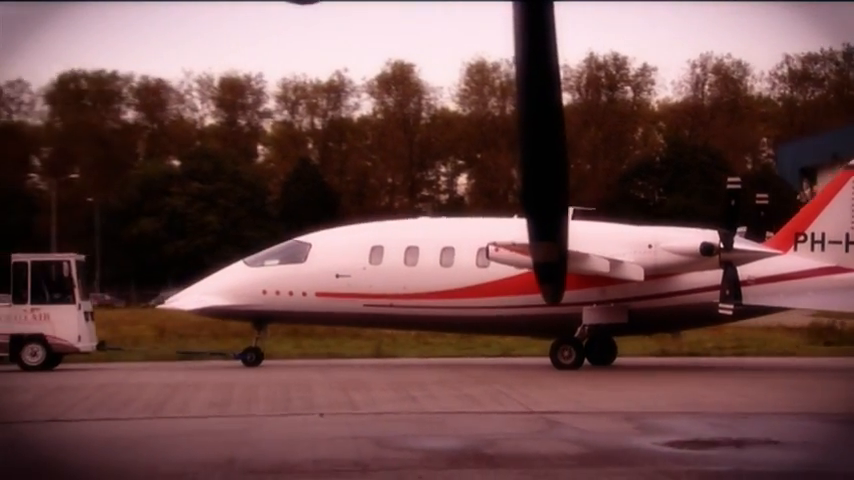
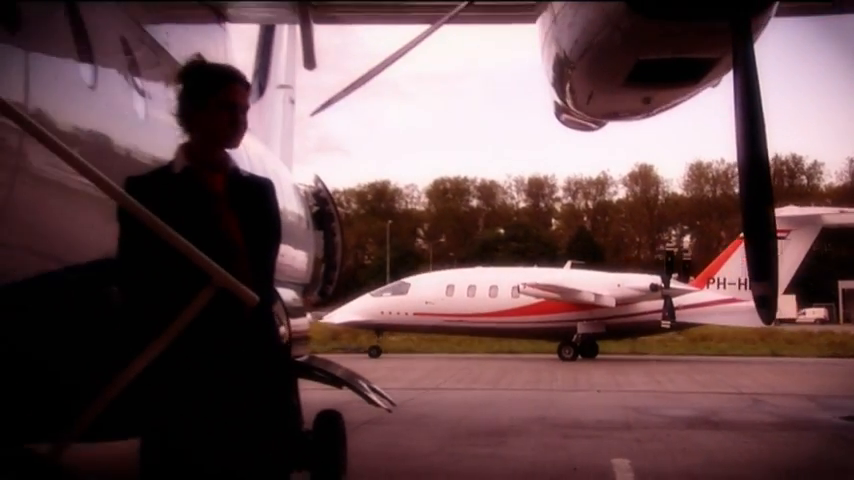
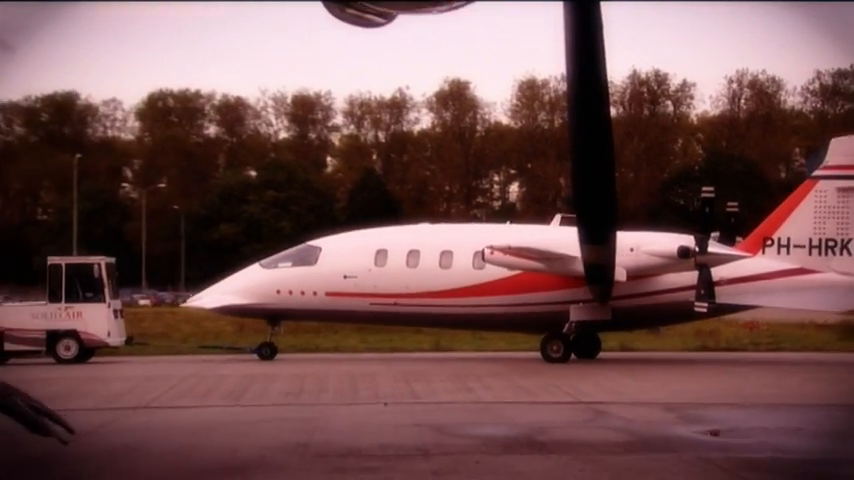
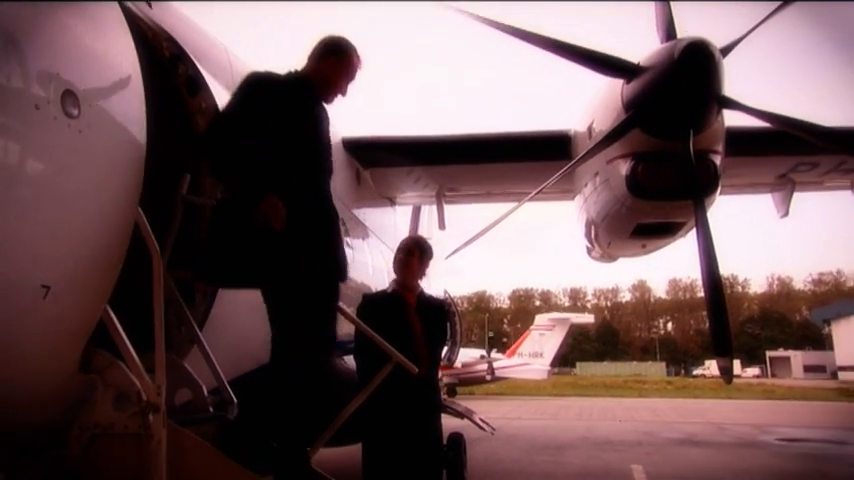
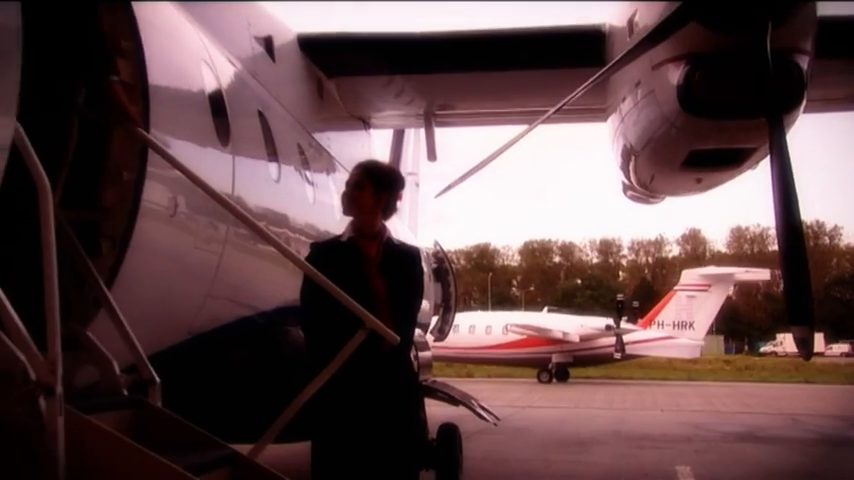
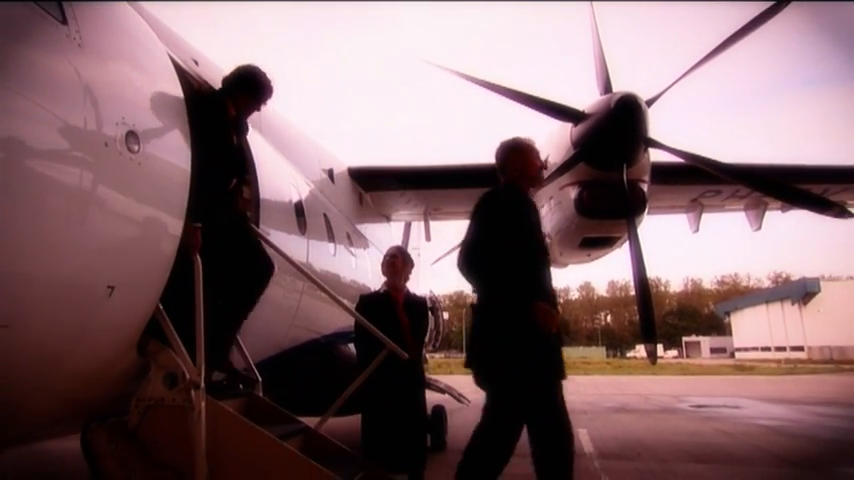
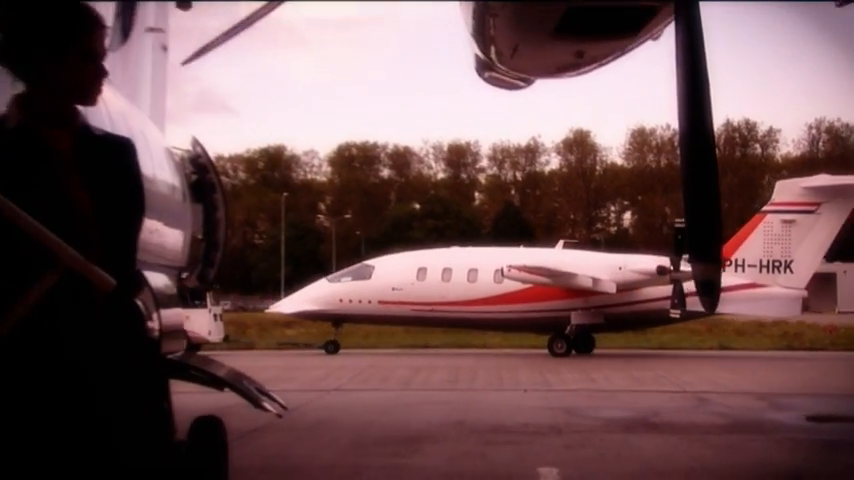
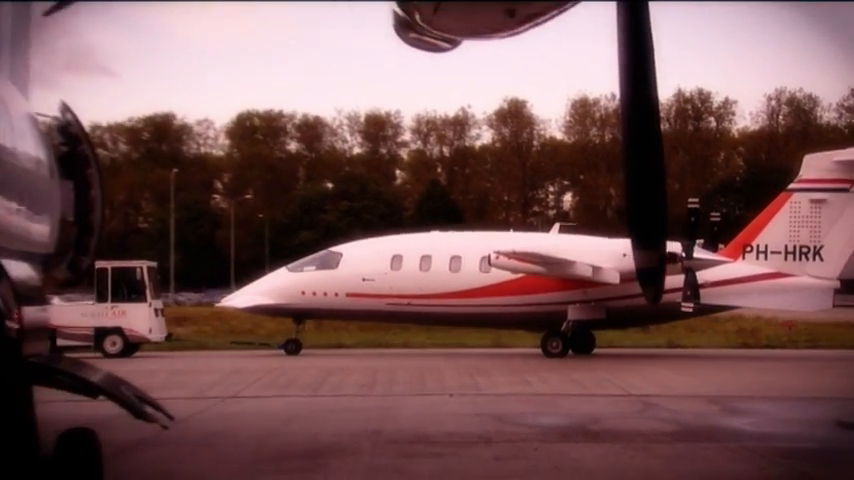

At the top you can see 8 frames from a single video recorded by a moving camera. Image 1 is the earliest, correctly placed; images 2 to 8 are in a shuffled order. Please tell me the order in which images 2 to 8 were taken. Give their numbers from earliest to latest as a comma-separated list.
3, 8, 7, 2, 5, 4, 6
